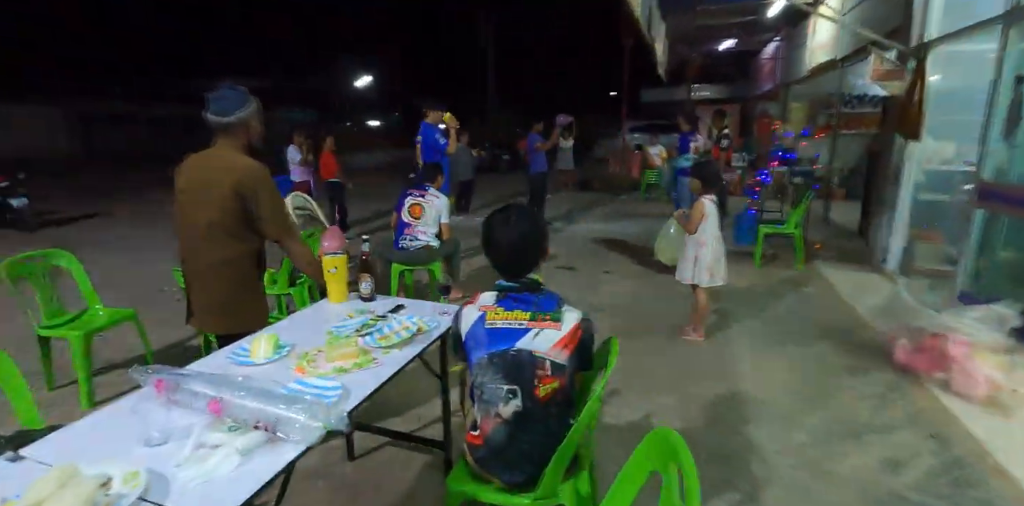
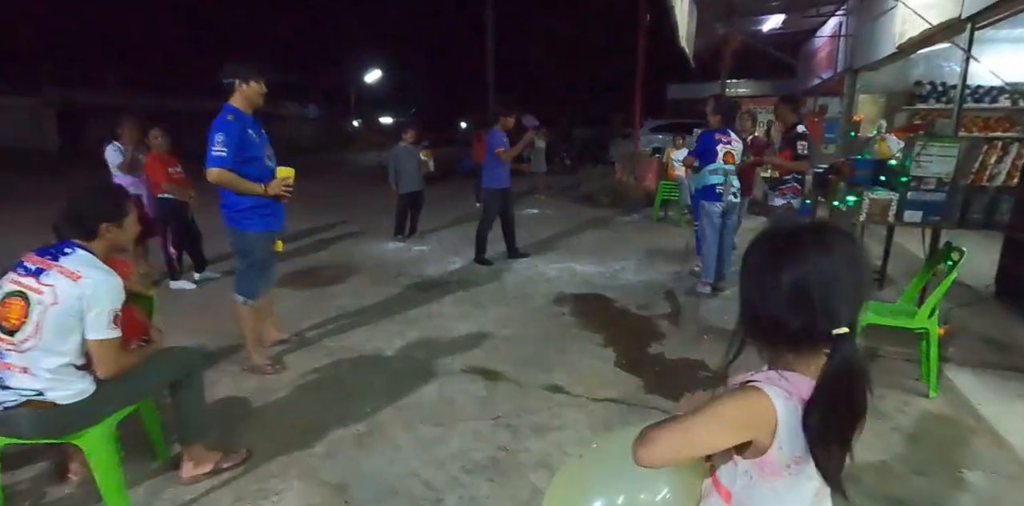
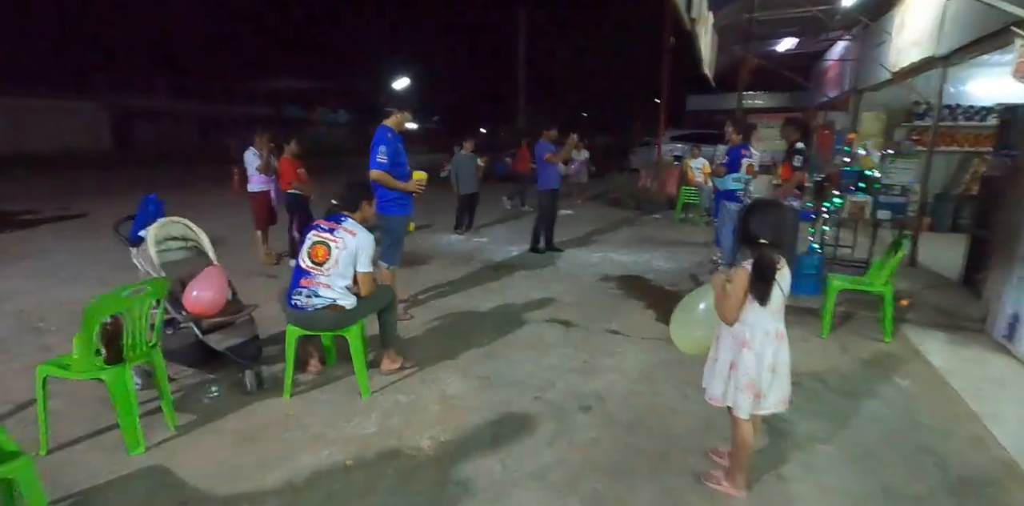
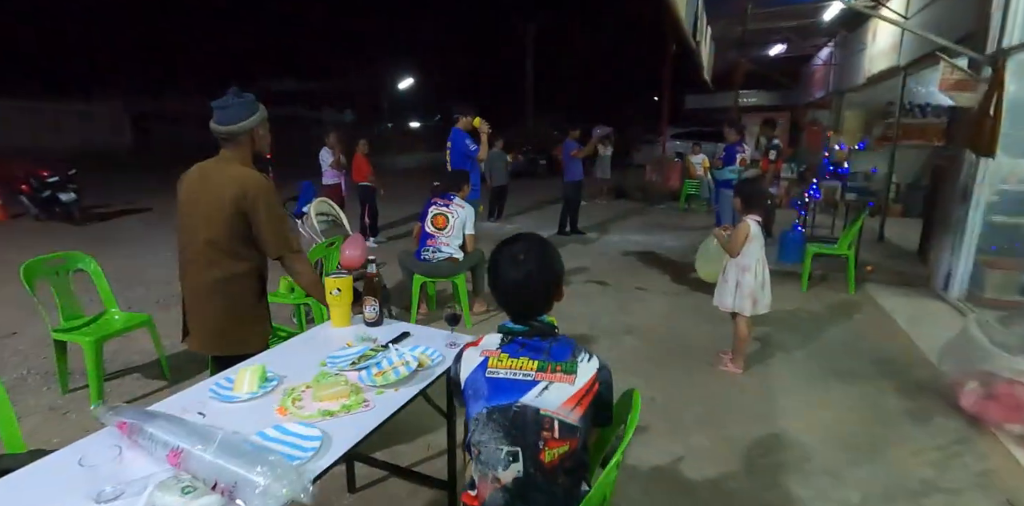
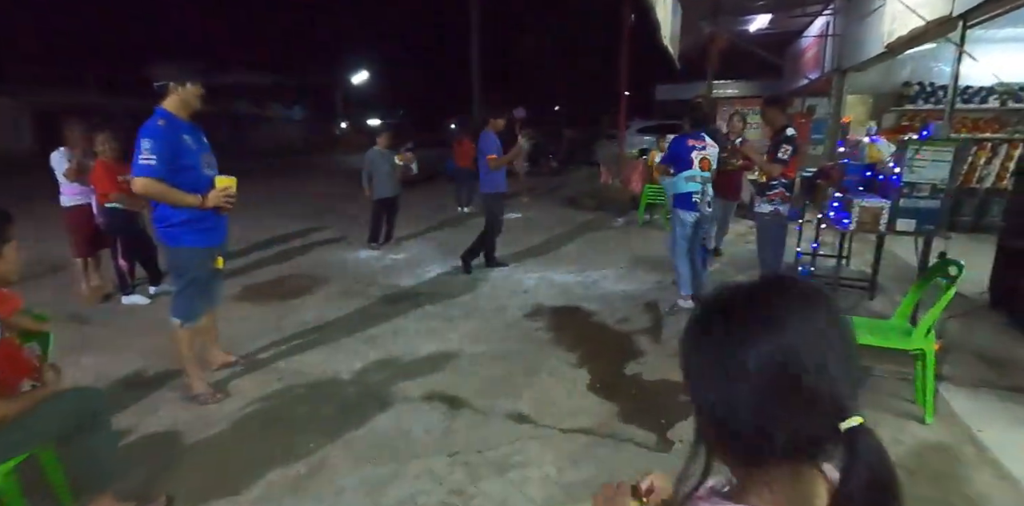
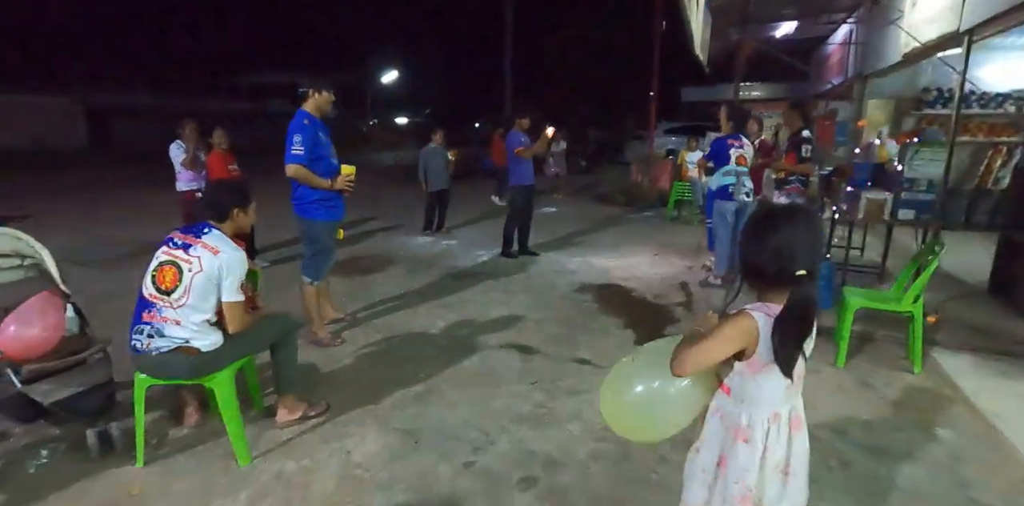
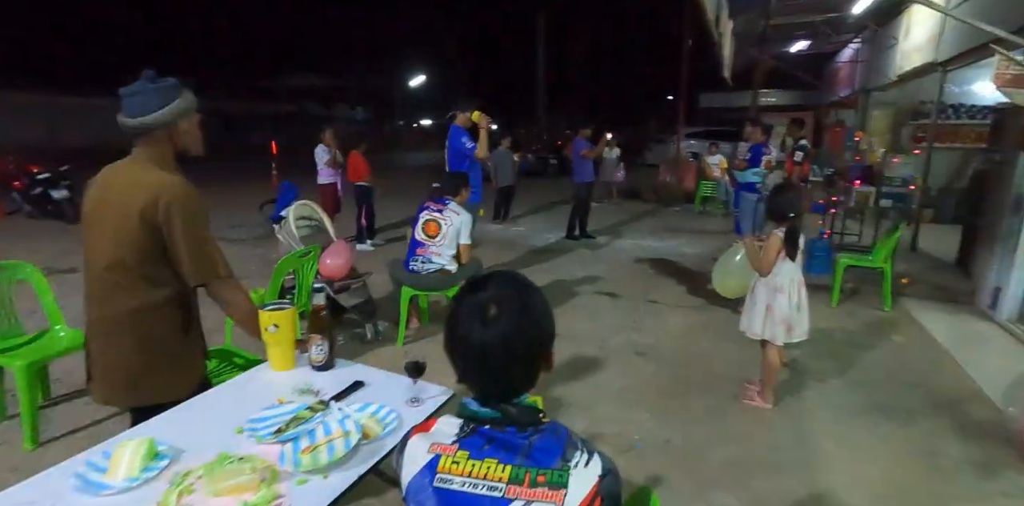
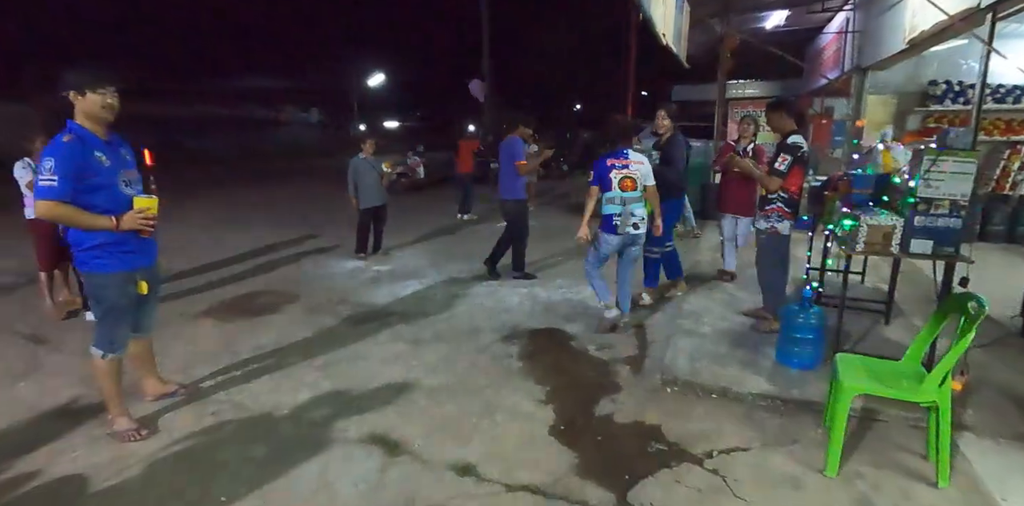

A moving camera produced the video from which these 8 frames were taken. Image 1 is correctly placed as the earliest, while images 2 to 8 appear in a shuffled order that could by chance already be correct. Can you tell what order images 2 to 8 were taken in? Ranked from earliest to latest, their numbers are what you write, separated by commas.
4, 7, 3, 6, 2, 5, 8
